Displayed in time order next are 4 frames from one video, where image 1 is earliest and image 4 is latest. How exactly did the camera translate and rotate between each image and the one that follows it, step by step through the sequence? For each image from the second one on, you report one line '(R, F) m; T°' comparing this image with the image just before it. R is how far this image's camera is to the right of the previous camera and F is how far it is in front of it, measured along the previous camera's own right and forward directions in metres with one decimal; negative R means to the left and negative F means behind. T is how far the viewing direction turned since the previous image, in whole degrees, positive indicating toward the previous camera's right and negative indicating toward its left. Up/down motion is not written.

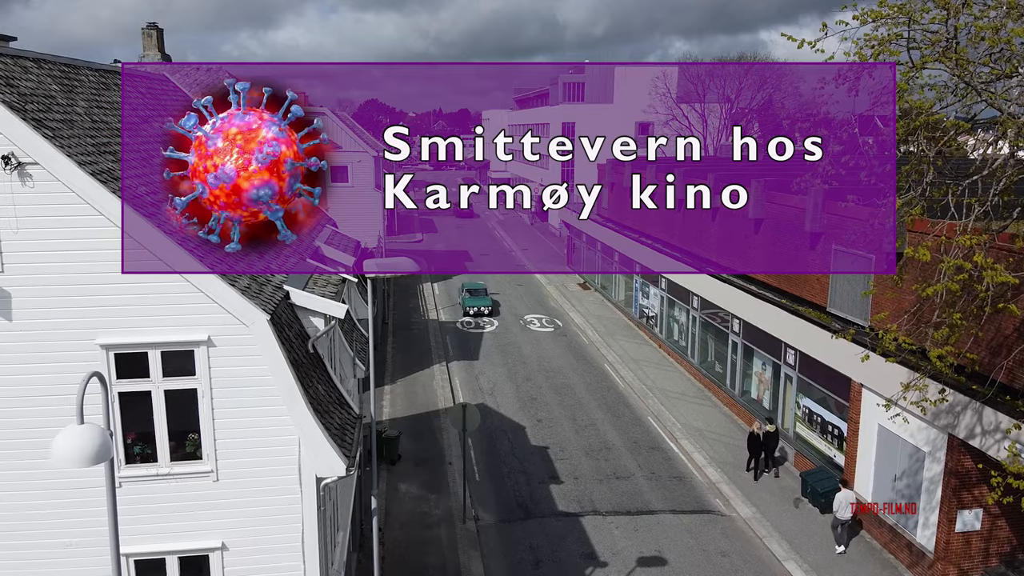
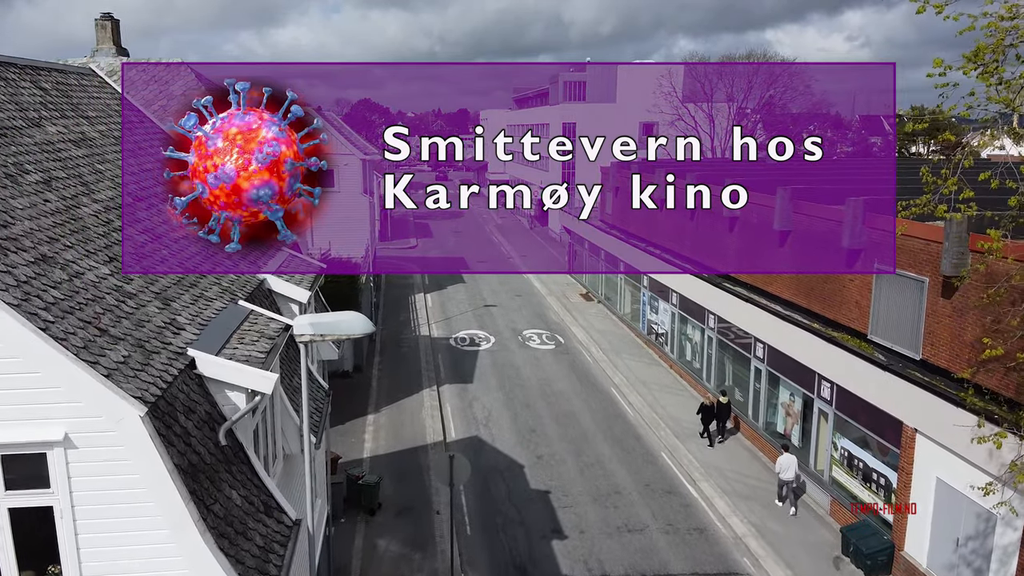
(+0.1, +2.3) m; 0°
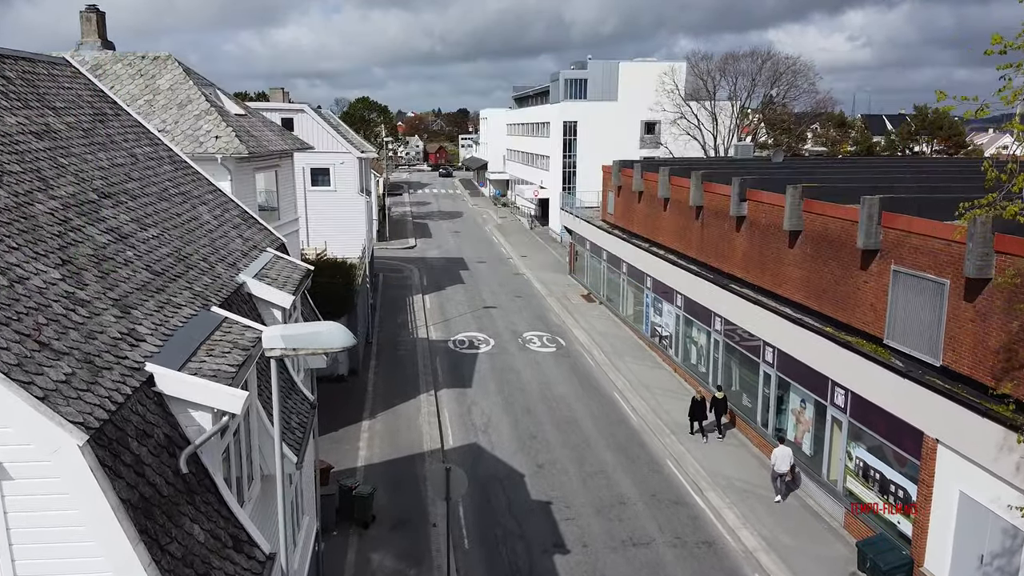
(0.0, +0.7) m; 0°
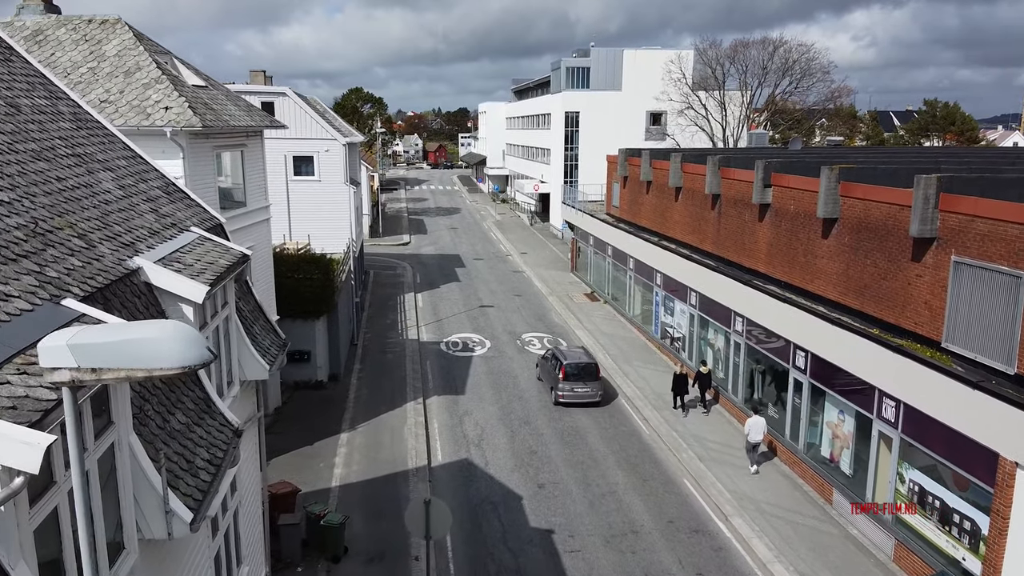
(+0.1, +2.2) m; 0°
